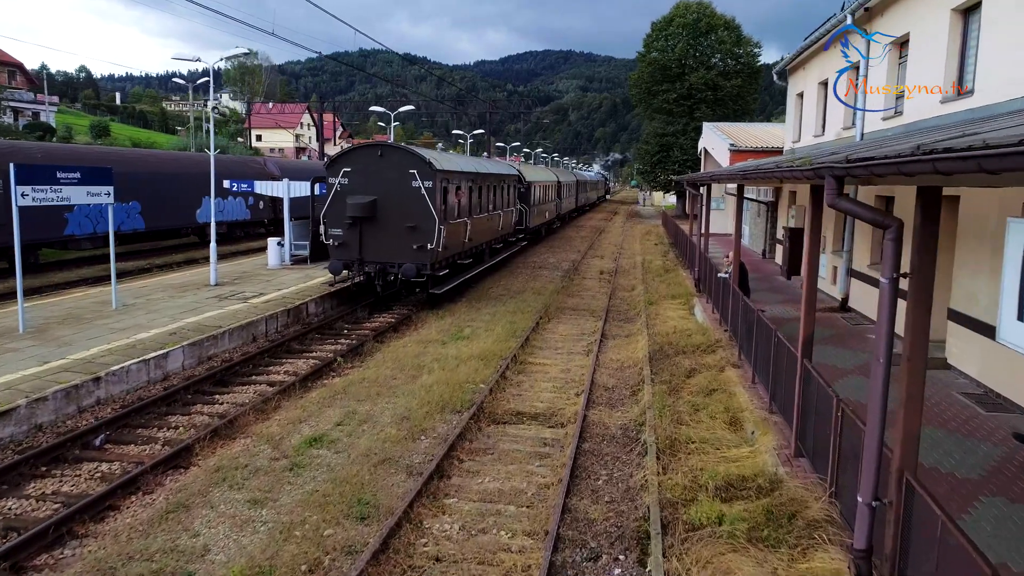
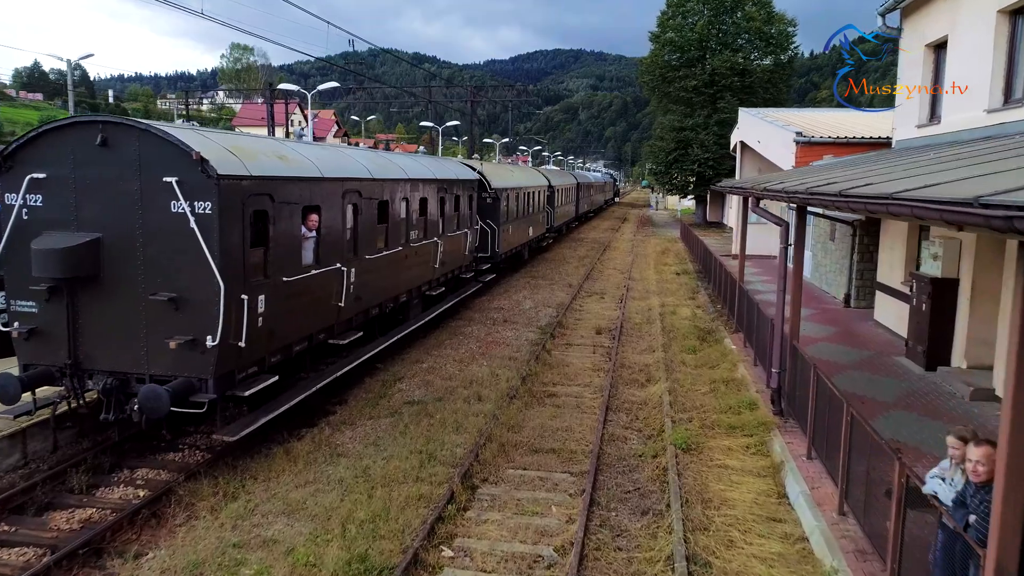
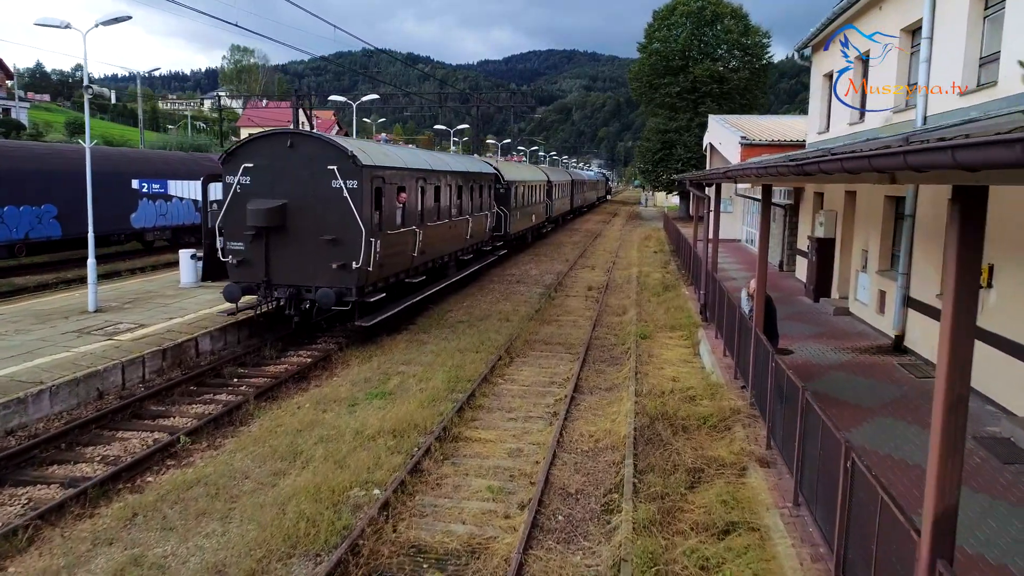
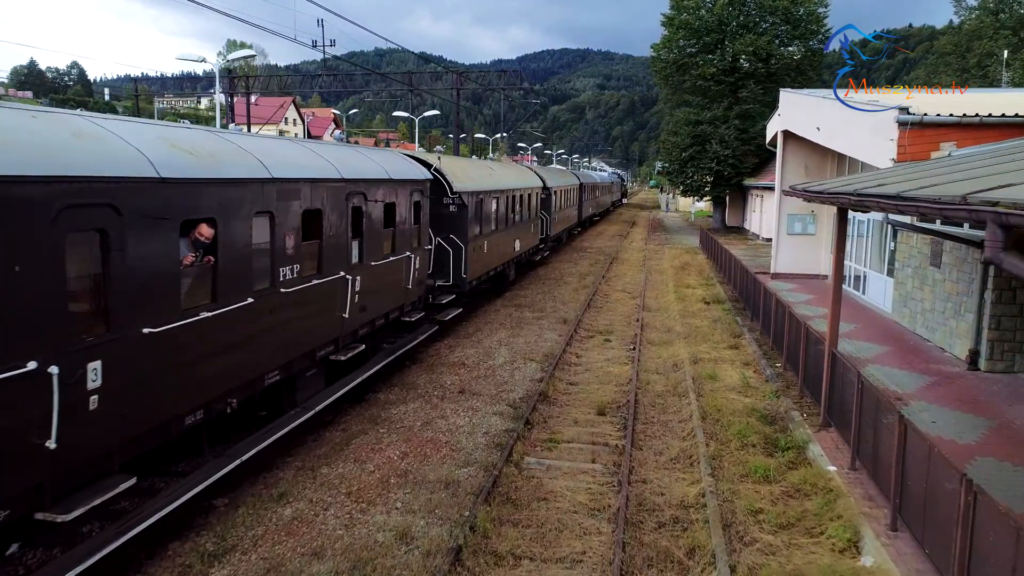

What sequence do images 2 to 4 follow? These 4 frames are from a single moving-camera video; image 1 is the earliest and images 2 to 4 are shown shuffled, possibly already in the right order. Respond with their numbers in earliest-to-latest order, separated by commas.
3, 2, 4
